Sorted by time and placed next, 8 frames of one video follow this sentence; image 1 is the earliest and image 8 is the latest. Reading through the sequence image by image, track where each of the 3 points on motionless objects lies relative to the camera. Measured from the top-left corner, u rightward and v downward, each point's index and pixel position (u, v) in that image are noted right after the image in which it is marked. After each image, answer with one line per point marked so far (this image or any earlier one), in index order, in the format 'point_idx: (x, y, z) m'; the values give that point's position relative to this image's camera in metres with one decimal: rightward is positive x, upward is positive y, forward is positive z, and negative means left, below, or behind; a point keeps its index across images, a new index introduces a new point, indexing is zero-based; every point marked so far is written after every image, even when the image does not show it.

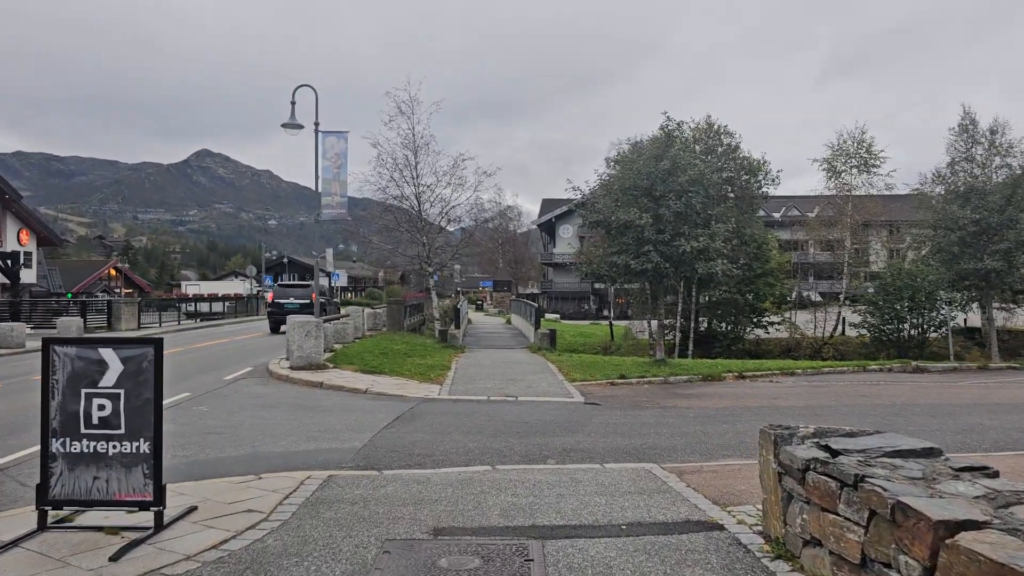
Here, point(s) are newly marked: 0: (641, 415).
0: (+1.6, -1.5, +9.9) m
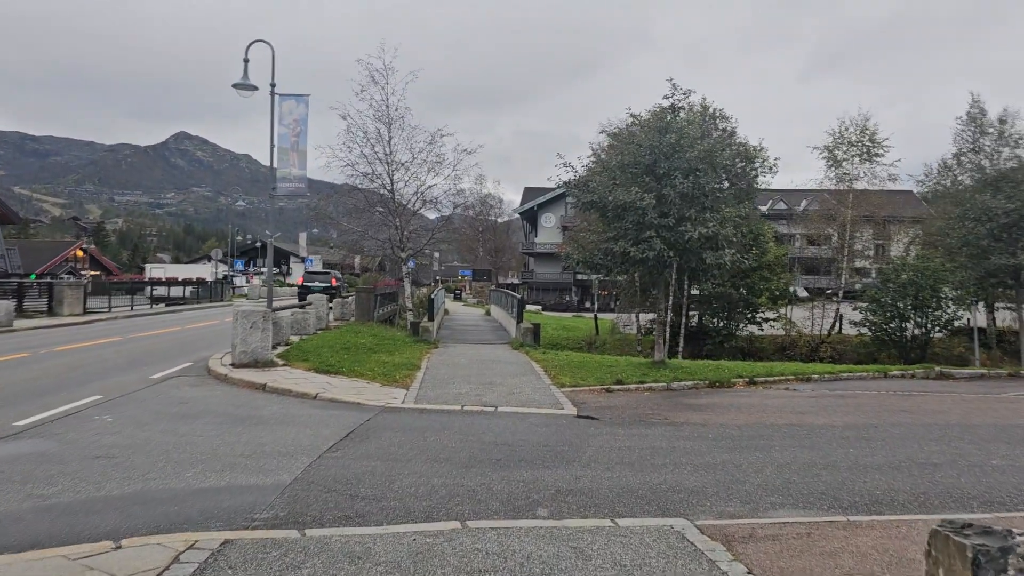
0: (+1.4, -1.5, +8.1) m
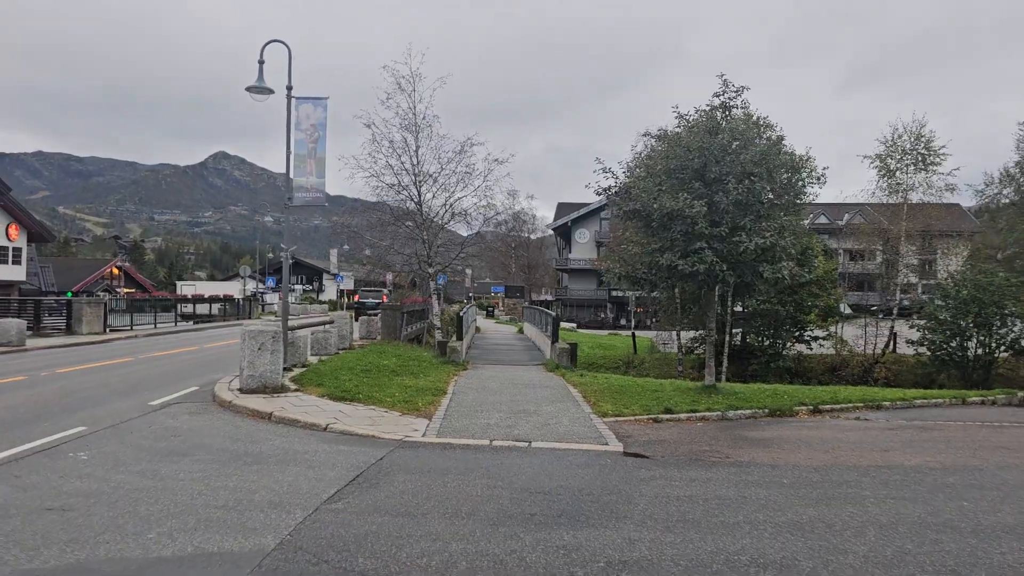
0: (+1.7, -1.6, +6.8) m
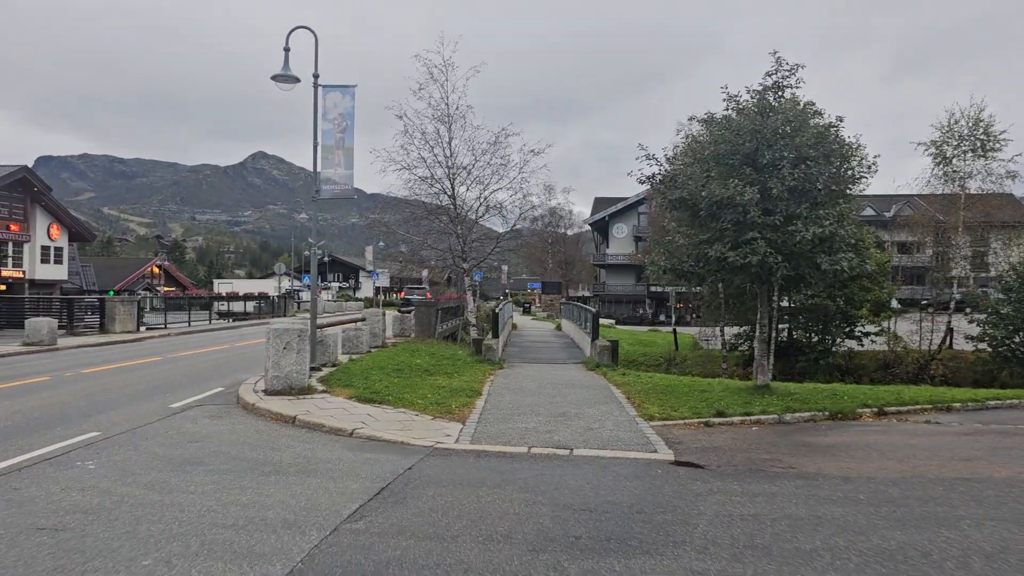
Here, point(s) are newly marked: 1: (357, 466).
0: (+2.0, -1.5, +6.0) m
1: (-1.3, -1.5, +7.0) m
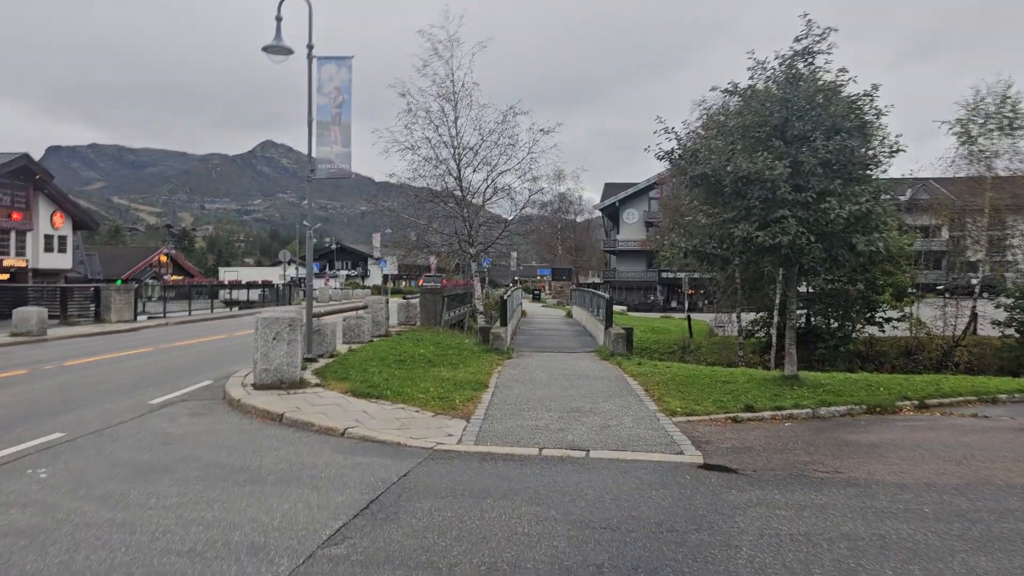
0: (+2.0, -1.4, +5.2) m
1: (-1.3, -1.4, +6.2) m
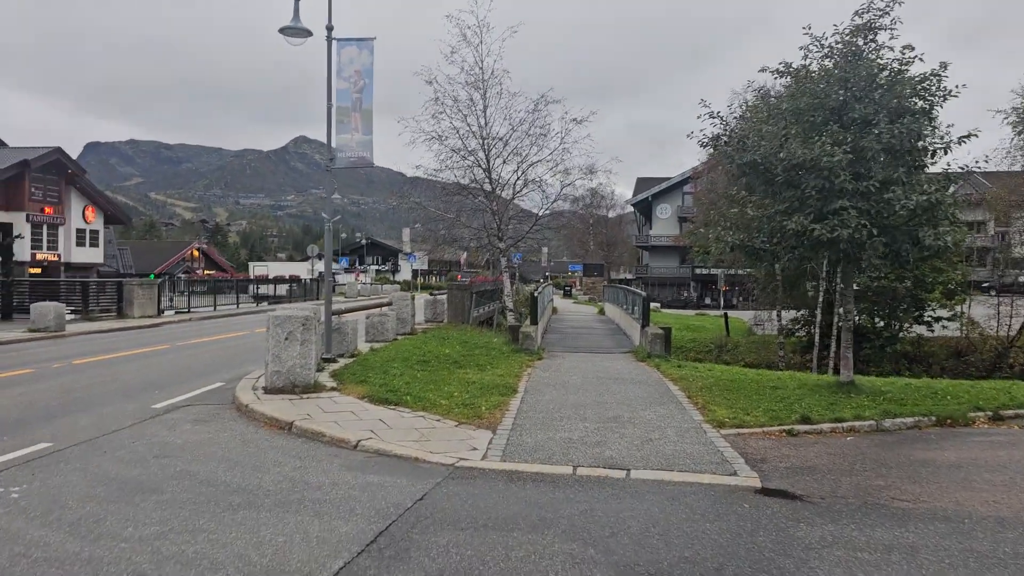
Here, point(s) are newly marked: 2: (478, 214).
0: (+2.2, -1.4, +4.3) m
1: (-1.0, -1.4, +5.5) m
2: (-0.8, +1.8, +19.7) m
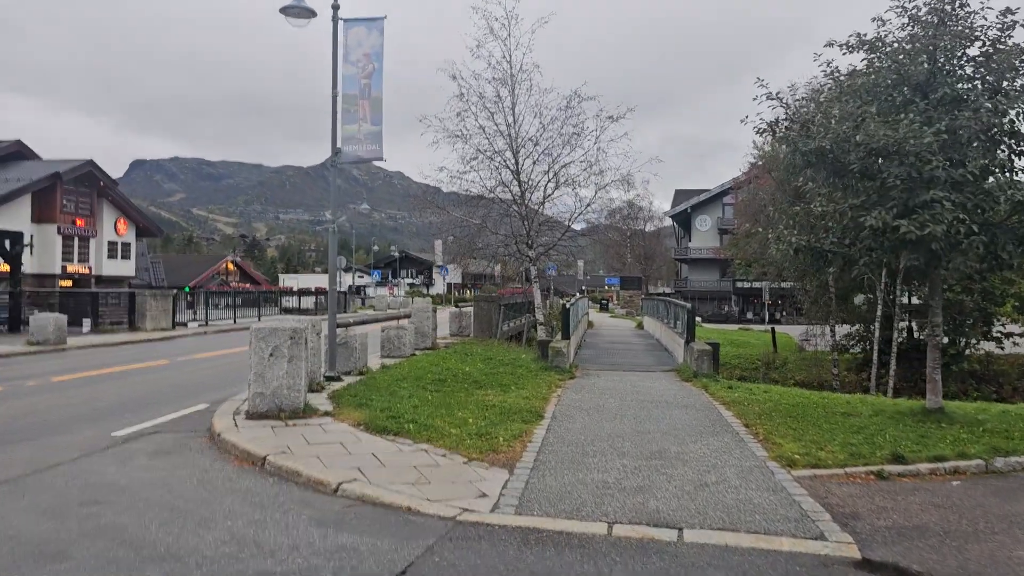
0: (+2.2, -1.4, +2.8) m
1: (-1.0, -1.4, +4.1) m
2: (-0.1, +1.5, +18.4) m
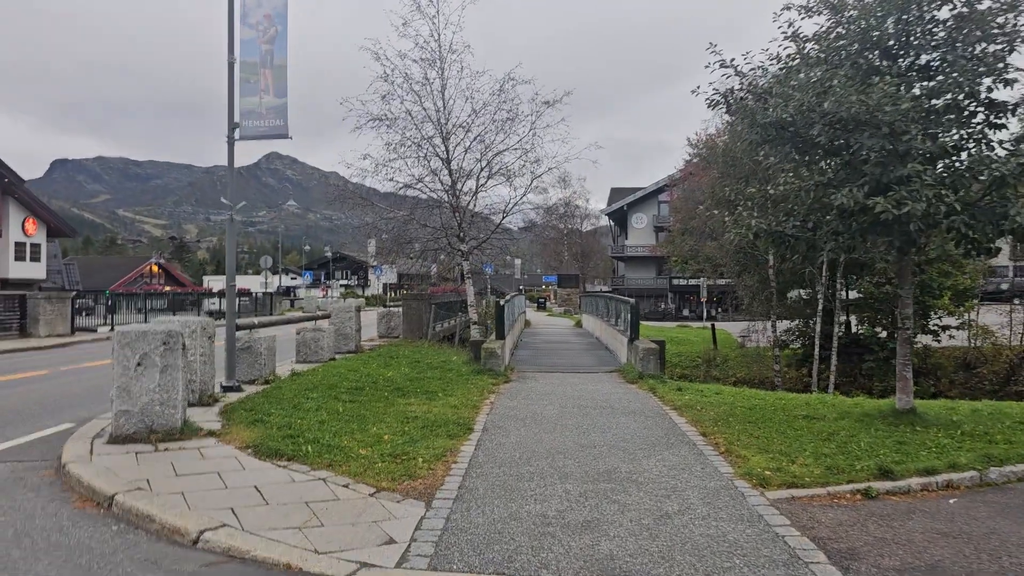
0: (+1.9, -1.3, +1.8) m
1: (-1.3, -1.3, +2.9) m
2: (-1.5, +1.6, +17.2) m
